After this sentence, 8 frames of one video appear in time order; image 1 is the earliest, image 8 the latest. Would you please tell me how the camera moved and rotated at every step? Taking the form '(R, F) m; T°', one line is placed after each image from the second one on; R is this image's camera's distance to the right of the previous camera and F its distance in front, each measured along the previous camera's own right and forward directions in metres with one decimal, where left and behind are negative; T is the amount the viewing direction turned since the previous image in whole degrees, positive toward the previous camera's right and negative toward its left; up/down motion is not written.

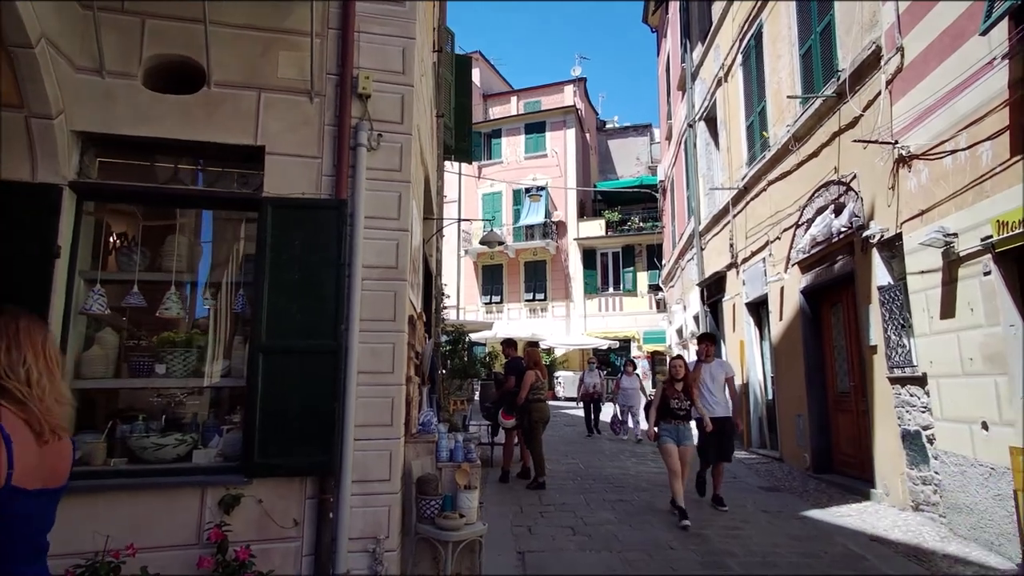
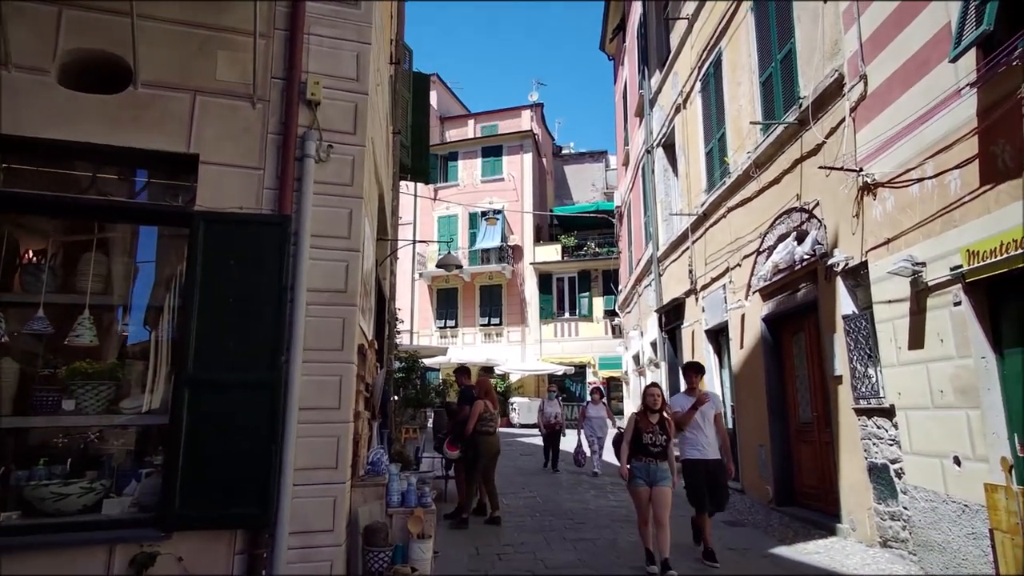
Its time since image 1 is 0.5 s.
(0.0, +0.3) m; +4°
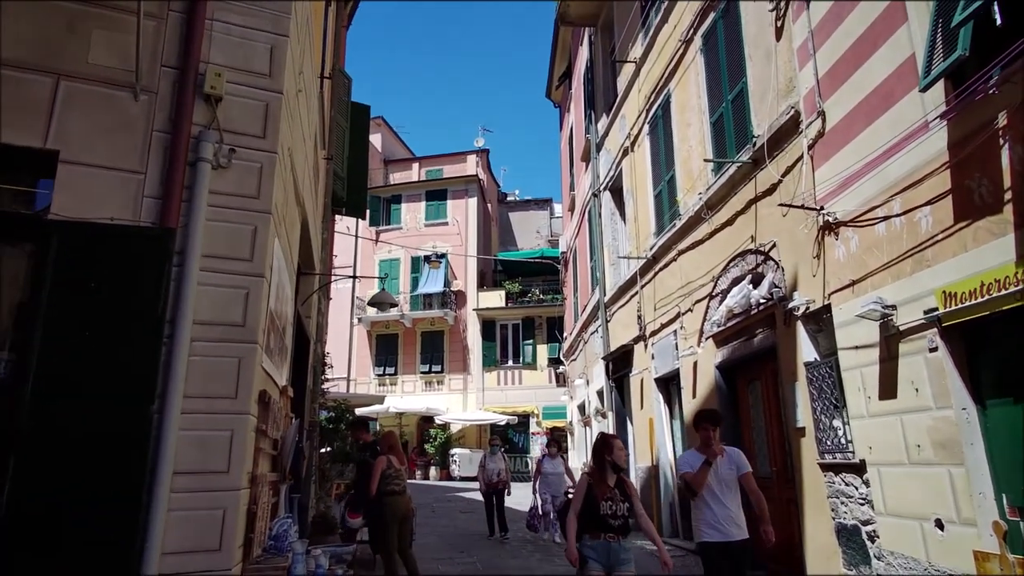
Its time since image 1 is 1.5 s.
(0.0, +0.5) m; +5°
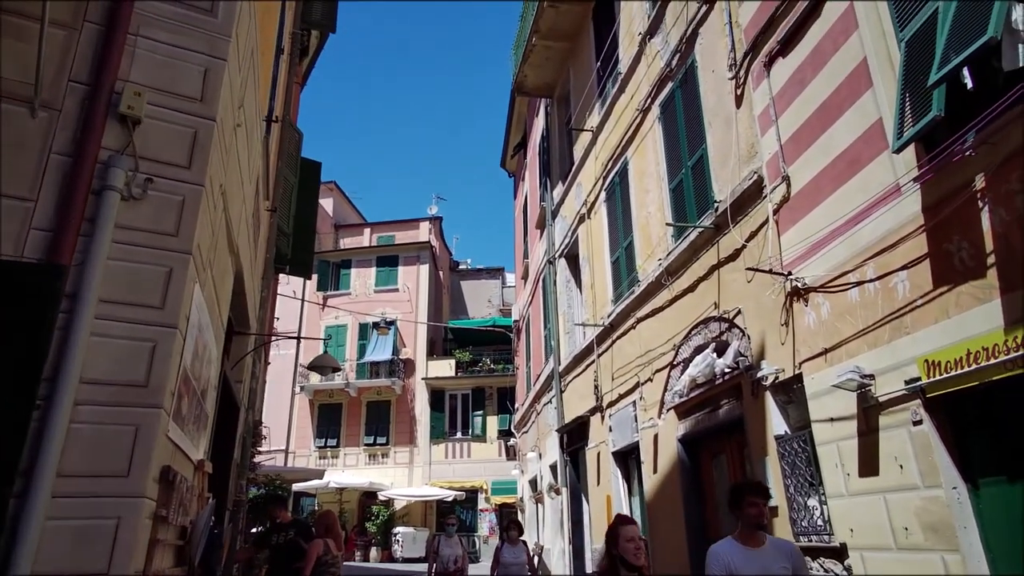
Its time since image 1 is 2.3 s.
(0.0, +0.4) m; +4°
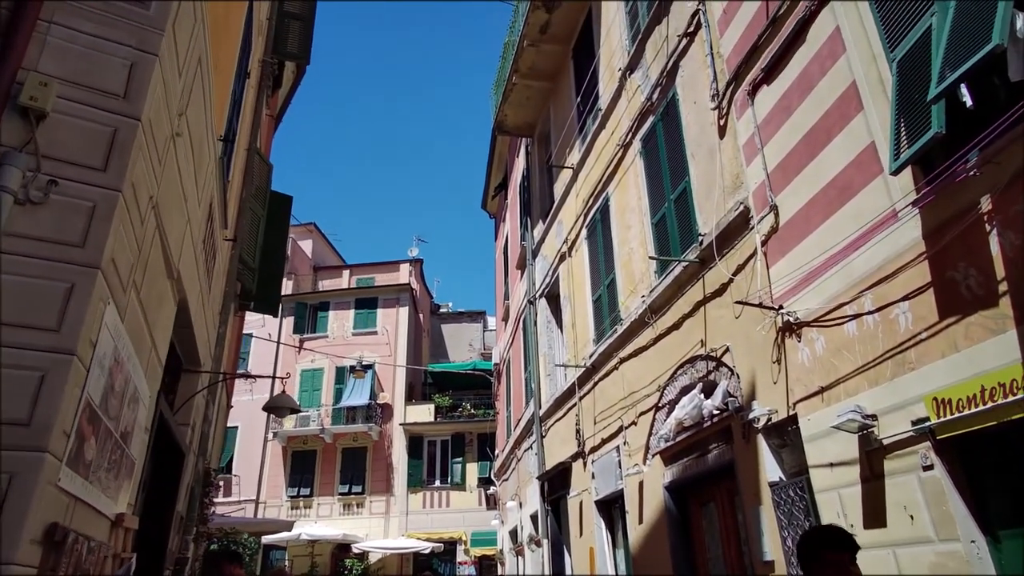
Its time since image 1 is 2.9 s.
(+0.1, +0.3) m; +2°
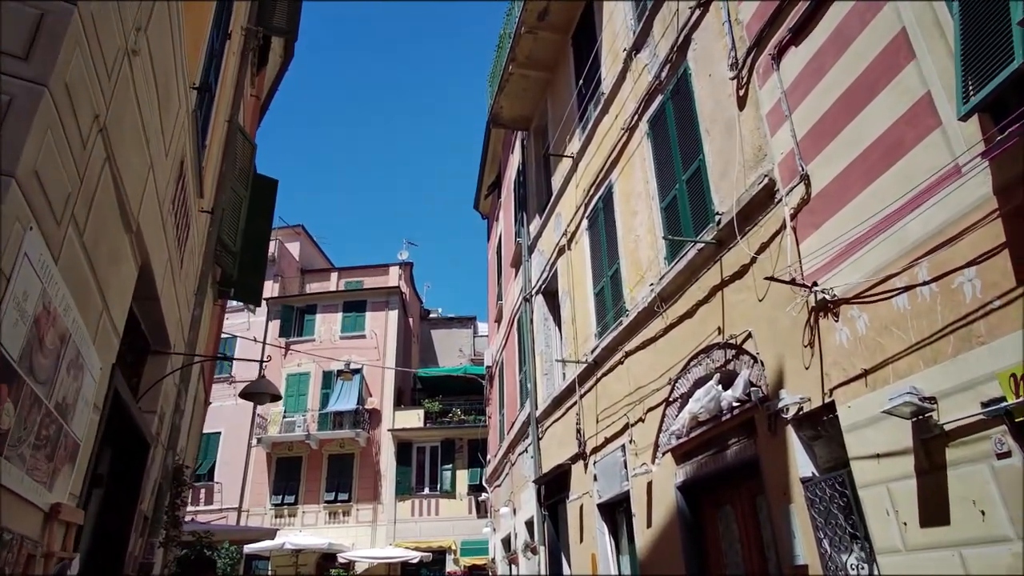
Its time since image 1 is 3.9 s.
(-0.1, +0.5) m; +1°
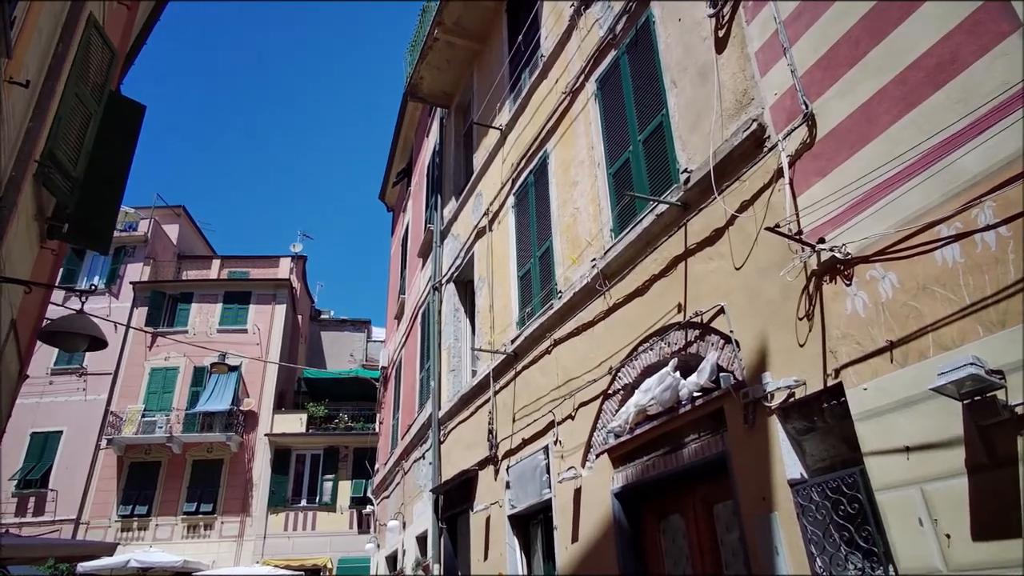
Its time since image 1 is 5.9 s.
(-0.2, +1.1) m; +9°
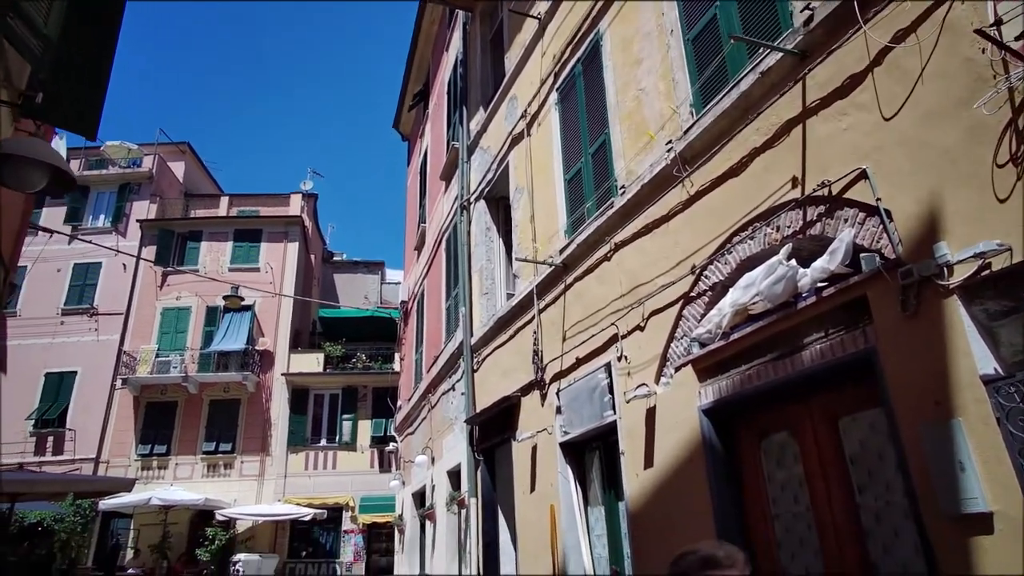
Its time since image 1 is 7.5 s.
(-0.4, +0.8) m; -1°
